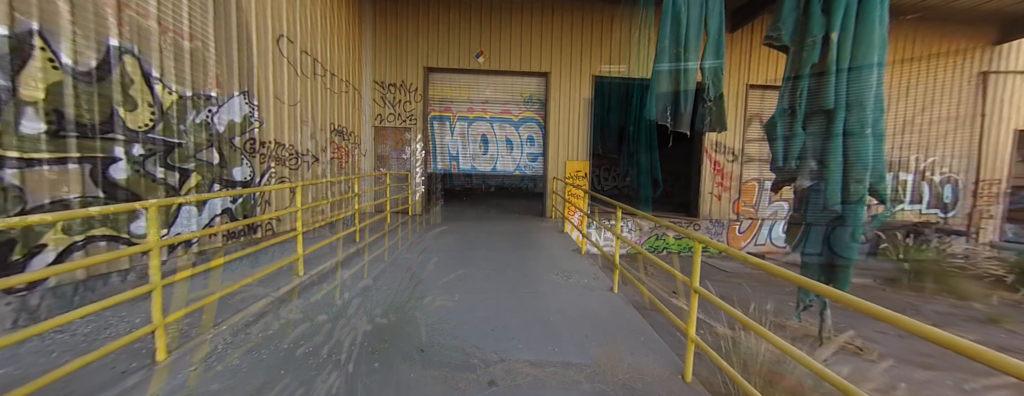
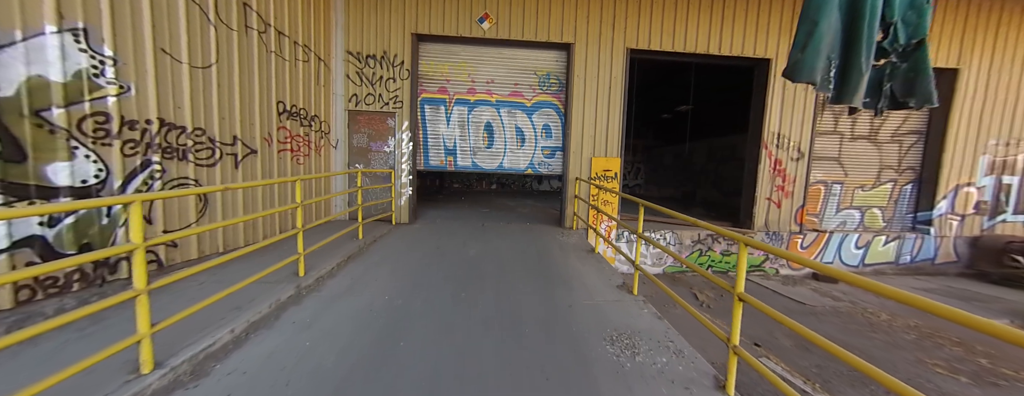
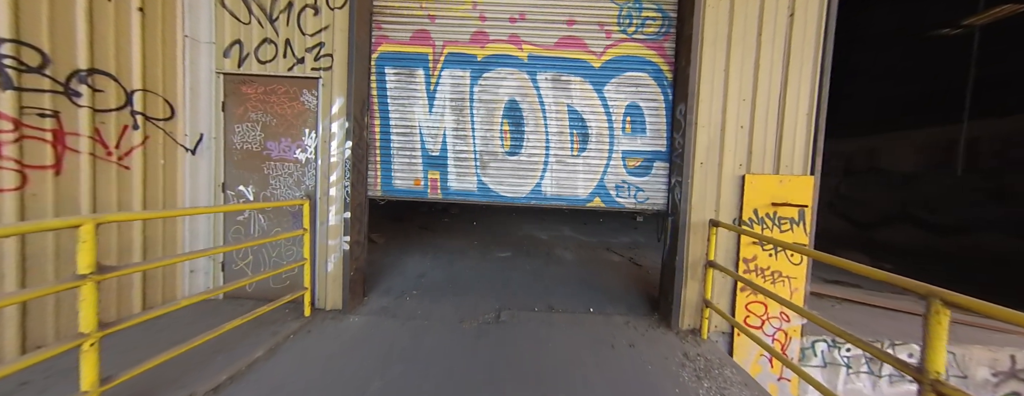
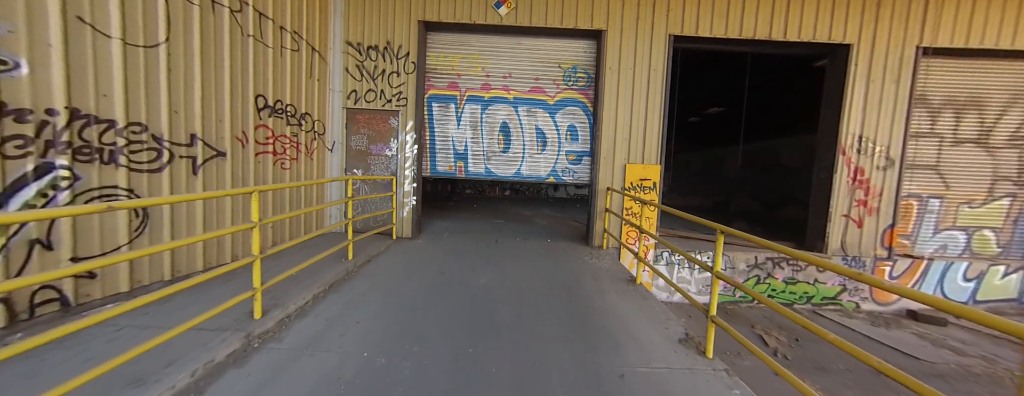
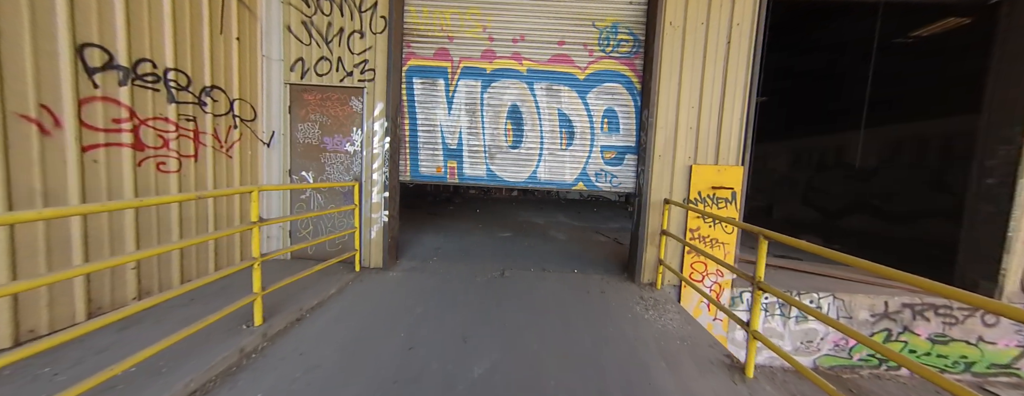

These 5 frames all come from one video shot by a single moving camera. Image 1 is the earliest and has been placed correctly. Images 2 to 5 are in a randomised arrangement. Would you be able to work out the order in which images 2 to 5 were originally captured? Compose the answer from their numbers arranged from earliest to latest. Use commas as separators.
2, 4, 5, 3
